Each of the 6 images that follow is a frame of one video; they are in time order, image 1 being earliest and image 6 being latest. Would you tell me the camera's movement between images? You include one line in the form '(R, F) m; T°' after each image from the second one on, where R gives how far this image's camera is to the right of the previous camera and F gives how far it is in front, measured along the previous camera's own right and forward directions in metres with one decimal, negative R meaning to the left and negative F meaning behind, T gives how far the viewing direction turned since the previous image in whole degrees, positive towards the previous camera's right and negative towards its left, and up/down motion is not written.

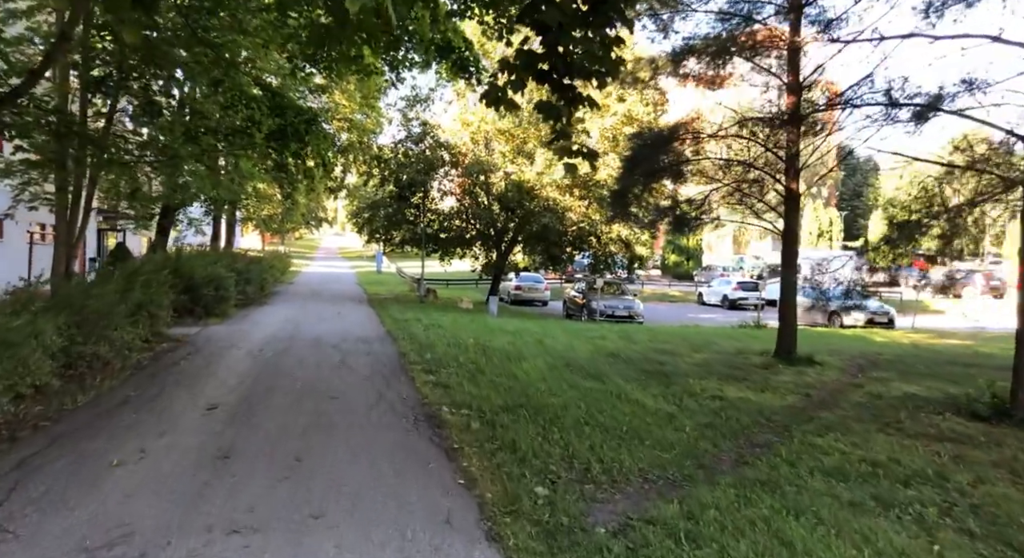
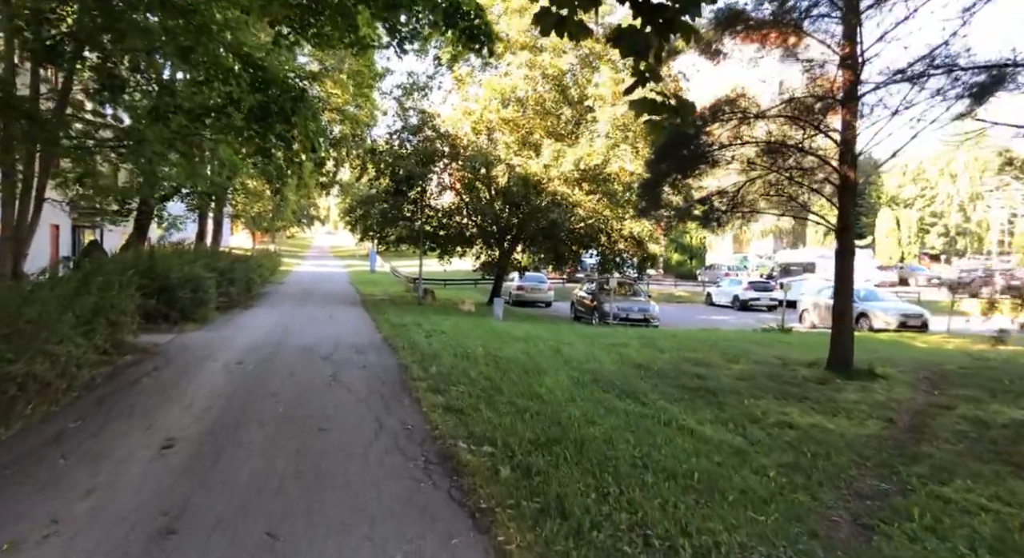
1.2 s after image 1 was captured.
(-0.3, +1.3) m; +1°
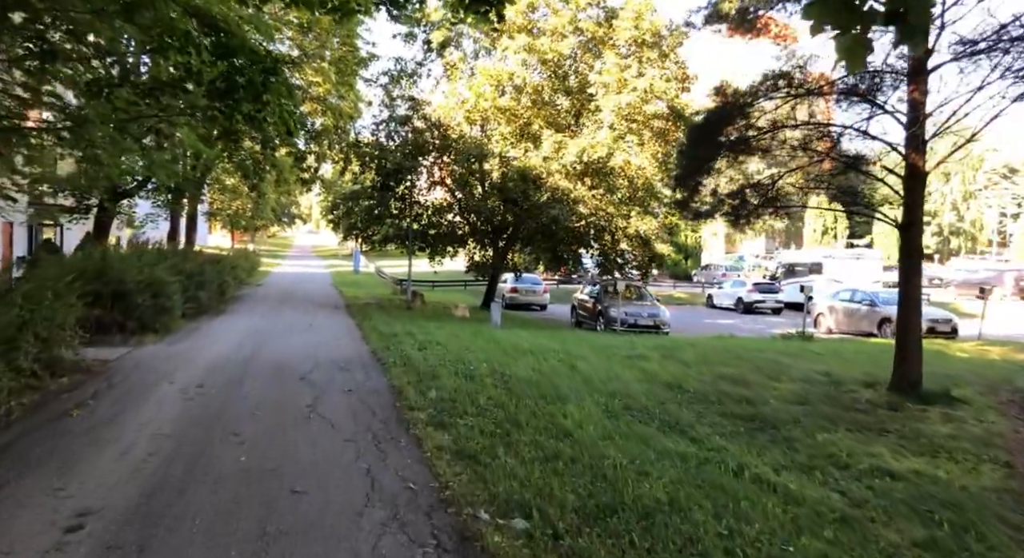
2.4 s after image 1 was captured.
(-0.3, +1.4) m; +1°
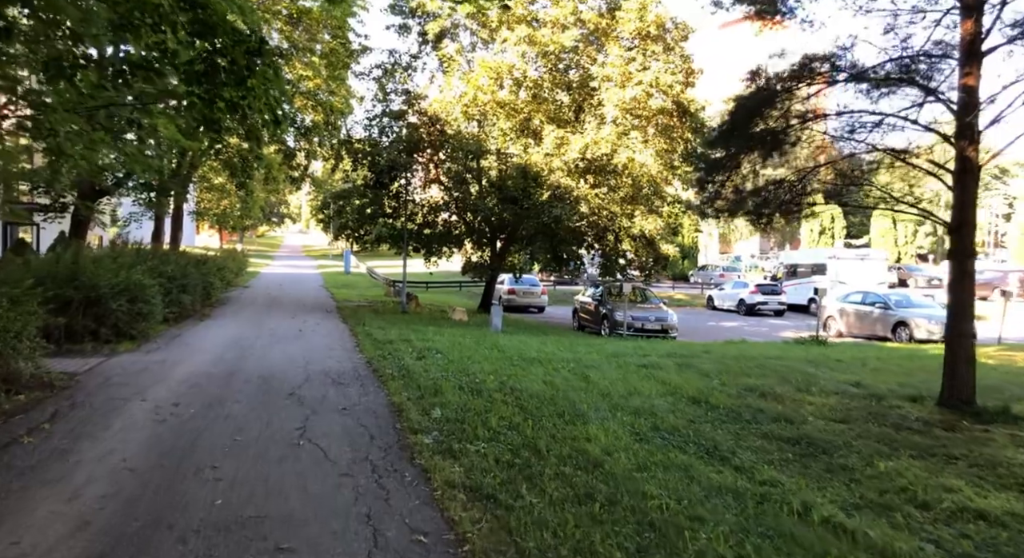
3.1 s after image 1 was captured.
(-0.2, +0.8) m; +1°
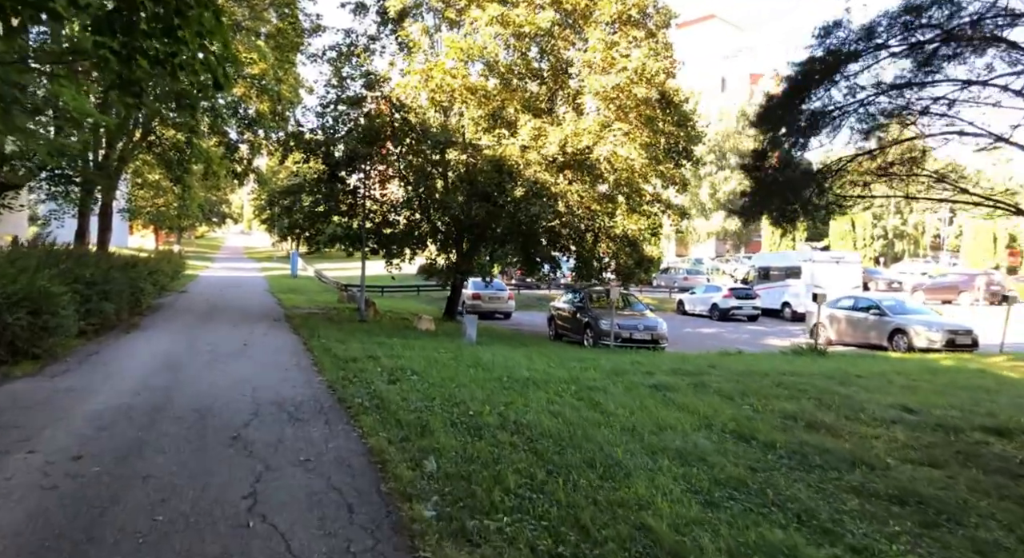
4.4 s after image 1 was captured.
(-0.5, +1.5) m; +4°
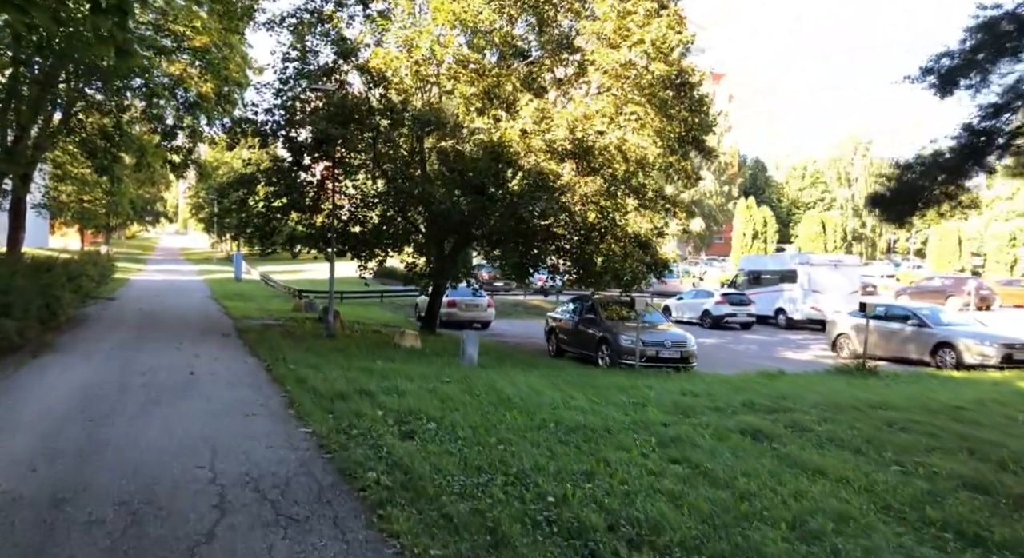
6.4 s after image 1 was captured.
(-1.1, +2.3) m; +5°
